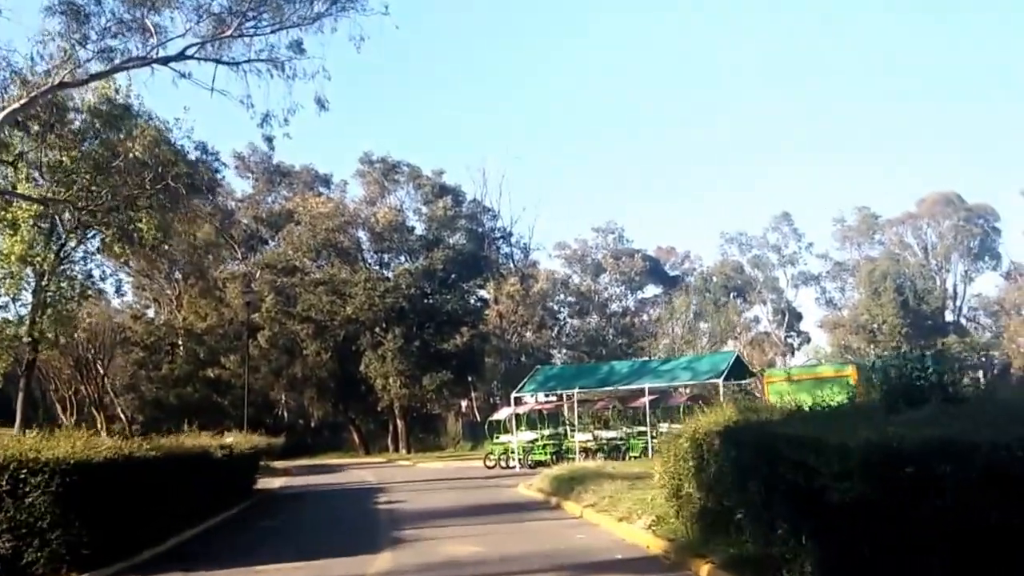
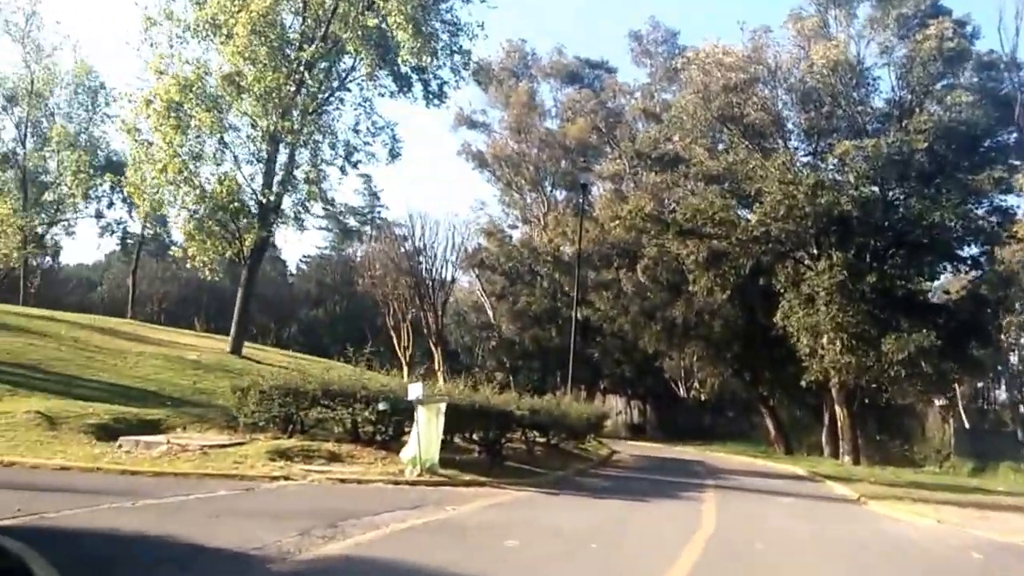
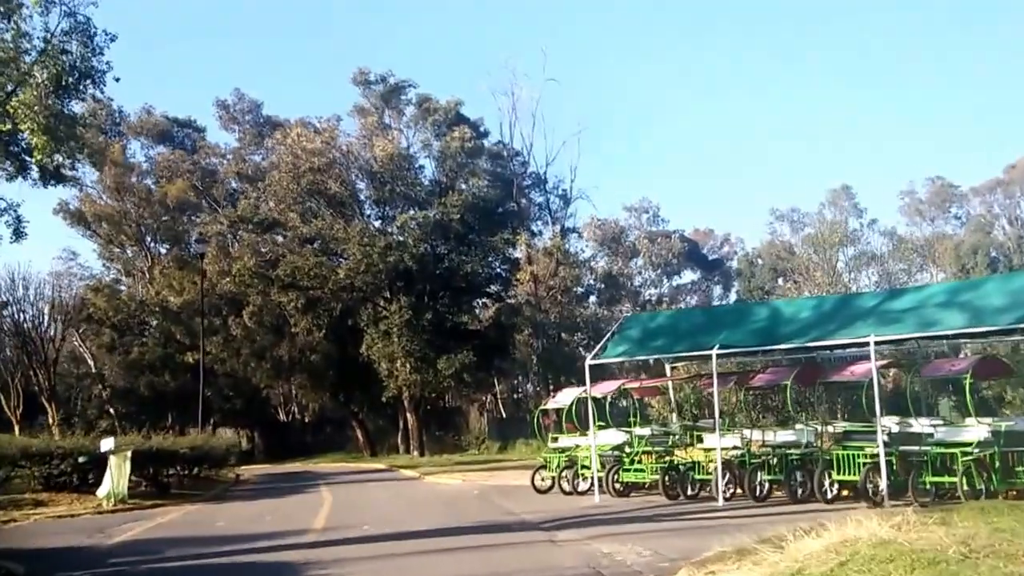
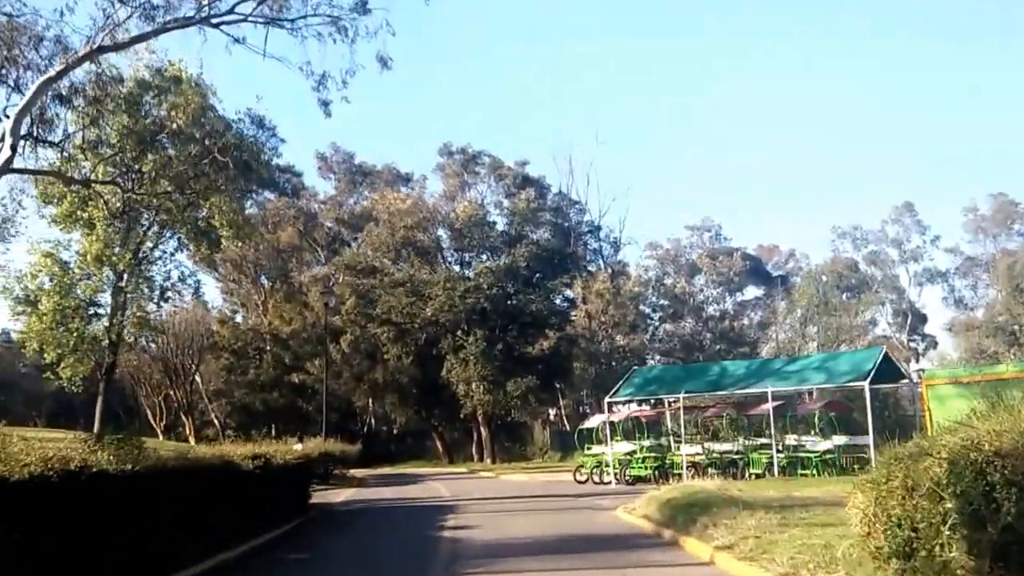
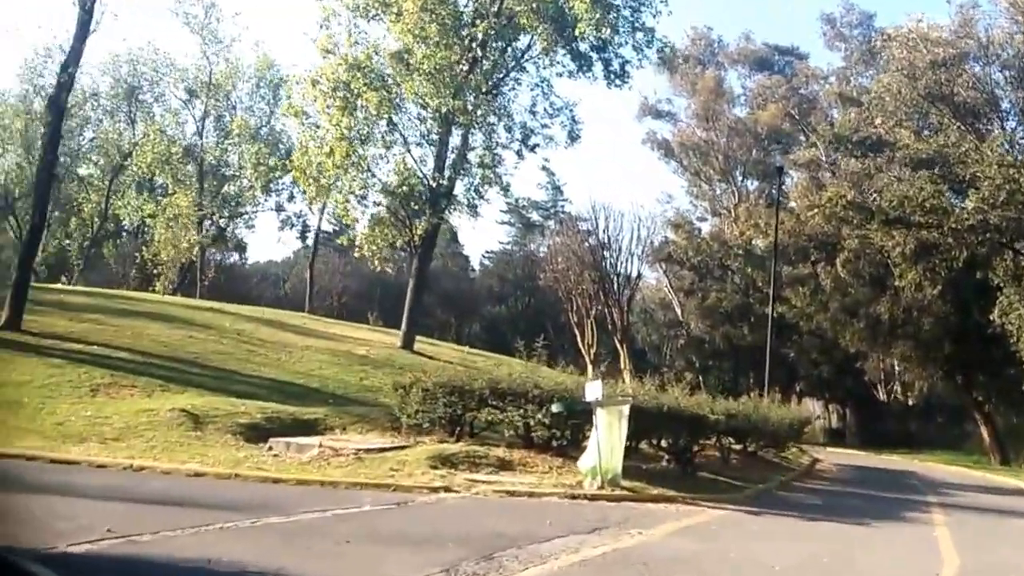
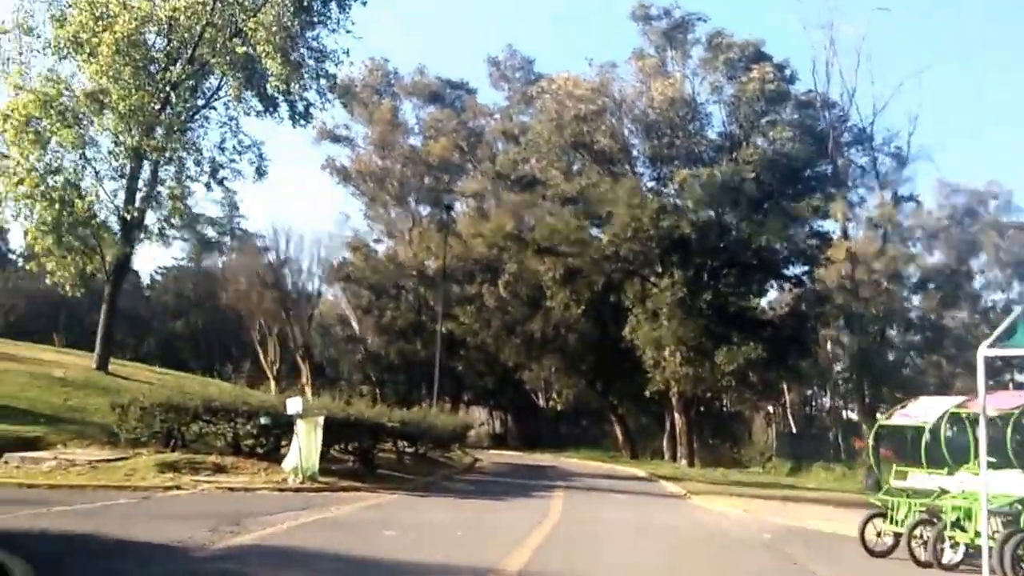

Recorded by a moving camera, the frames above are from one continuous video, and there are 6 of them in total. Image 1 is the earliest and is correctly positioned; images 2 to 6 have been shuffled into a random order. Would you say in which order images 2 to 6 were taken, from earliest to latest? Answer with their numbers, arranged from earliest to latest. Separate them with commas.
4, 3, 6, 2, 5
